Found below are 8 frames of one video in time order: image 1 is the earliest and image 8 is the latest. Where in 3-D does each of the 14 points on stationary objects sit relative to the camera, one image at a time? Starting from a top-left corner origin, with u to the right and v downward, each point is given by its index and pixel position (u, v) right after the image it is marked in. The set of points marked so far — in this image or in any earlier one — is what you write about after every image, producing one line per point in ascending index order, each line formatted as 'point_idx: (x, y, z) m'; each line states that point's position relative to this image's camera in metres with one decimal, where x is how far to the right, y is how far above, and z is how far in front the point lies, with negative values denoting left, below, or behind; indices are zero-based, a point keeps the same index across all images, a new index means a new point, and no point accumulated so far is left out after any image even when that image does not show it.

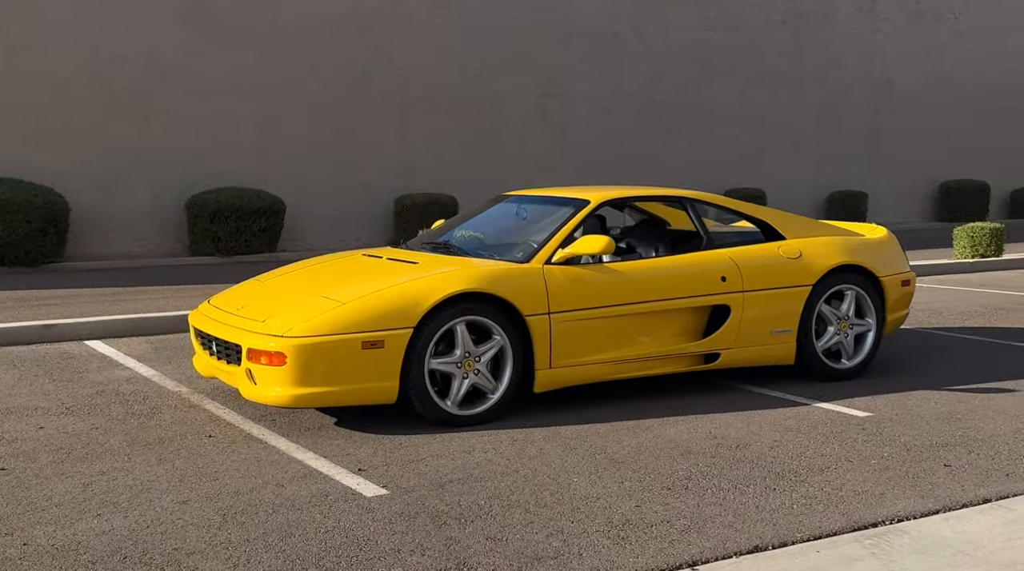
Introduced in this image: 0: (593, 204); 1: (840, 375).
0: (+0.6, +0.5, +7.3) m
1: (+2.3, -0.6, +7.7) m
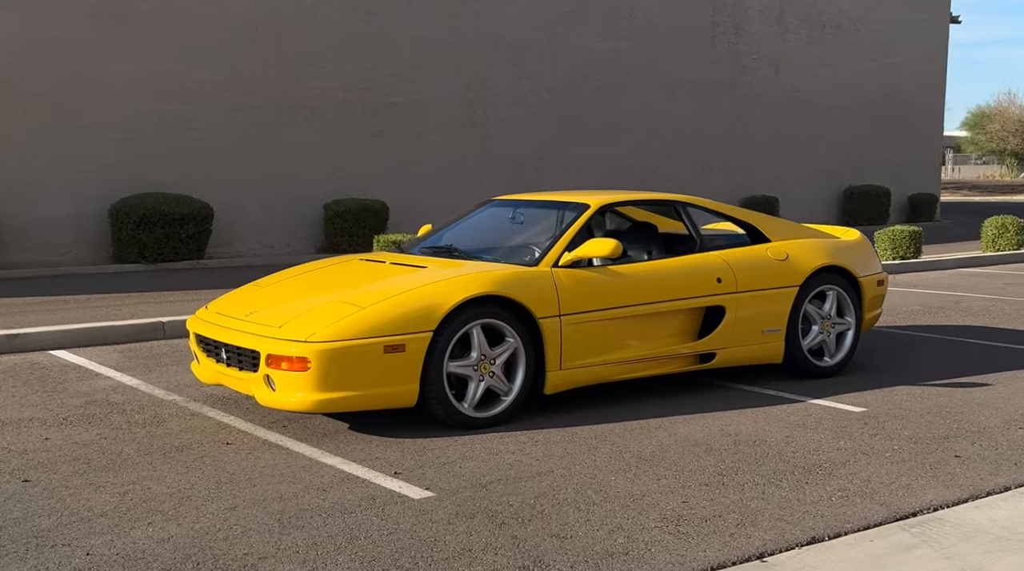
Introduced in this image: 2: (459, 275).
0: (+0.6, +0.5, +7.4) m
1: (+2.3, -0.6, +8.0) m
2: (-0.3, +0.1, +6.5) m
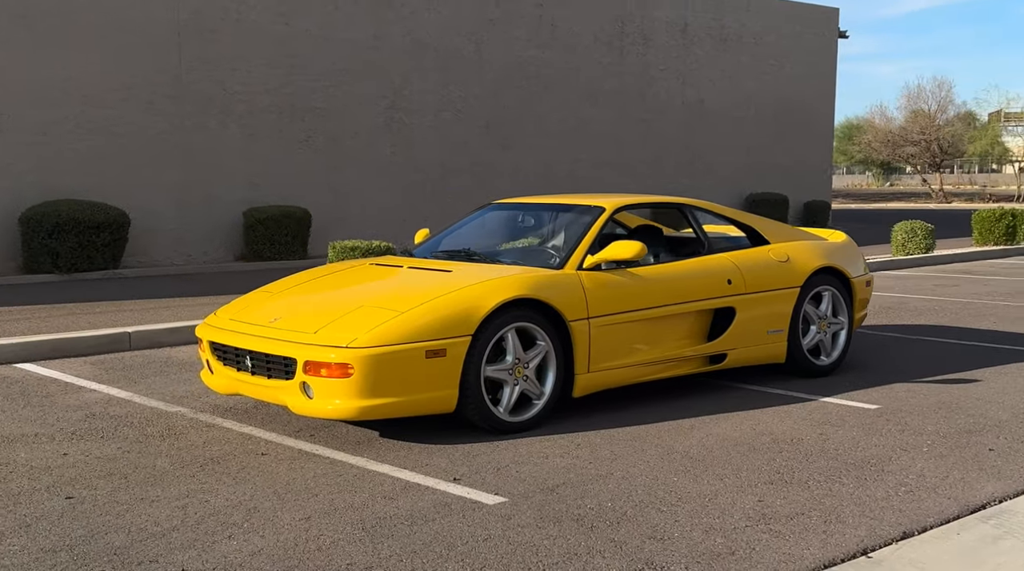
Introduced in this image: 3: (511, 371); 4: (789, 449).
0: (+0.7, +0.5, +7.4) m
1: (+2.3, -0.6, +8.1) m
2: (-0.1, 0.0, +6.4) m
3: (0.0, -0.5, +6.3) m
4: (+1.5, -0.9, +5.9) m
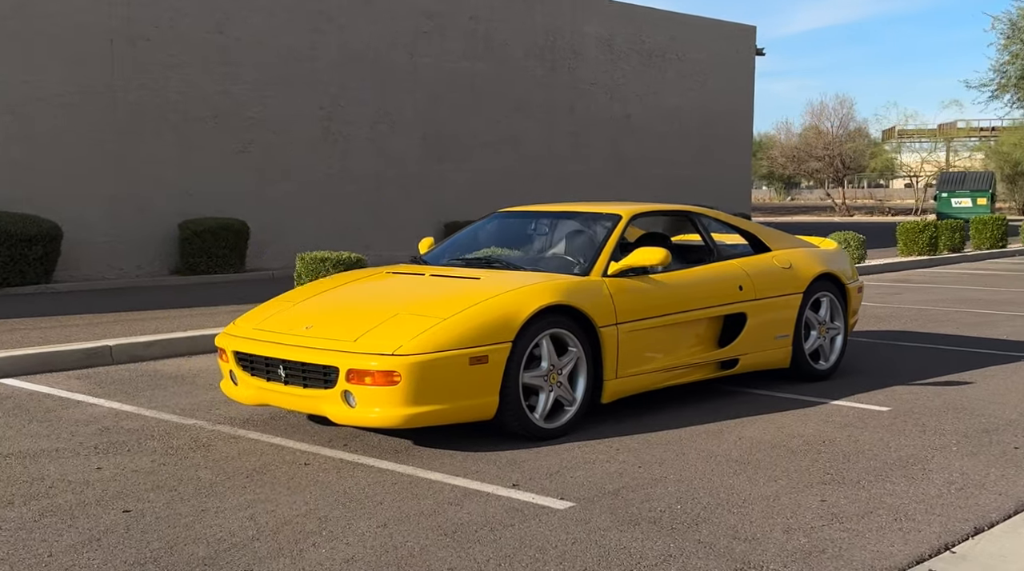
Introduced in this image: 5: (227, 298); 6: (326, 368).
0: (+0.8, +0.5, +7.5) m
1: (+2.3, -0.7, +8.3) m
2: (+0.1, 0.0, +6.4) m
3: (+0.2, -0.5, +6.3) m
4: (+1.7, -0.9, +6.0) m
5: (-4.0, -0.2, +15.1) m
6: (-1.0, -0.4, +5.9) m
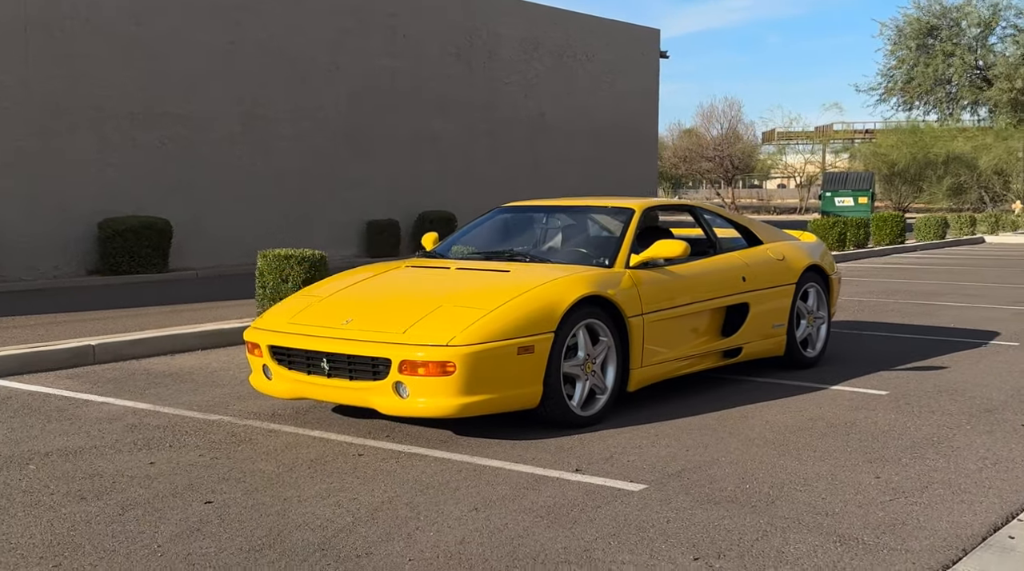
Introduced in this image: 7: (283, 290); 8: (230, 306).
0: (+0.9, +0.5, +7.7) m
1: (+2.4, -0.6, +8.6) m
2: (+0.3, 0.0, +6.5) m
3: (+0.4, -0.5, +6.5) m
4: (+1.9, -0.8, +6.3) m
5: (-4.6, -0.2, +14.8) m
6: (-0.7, -0.4, +5.9) m
7: (-2.4, 0.0, +11.3) m
8: (-3.7, -0.3, +14.3) m
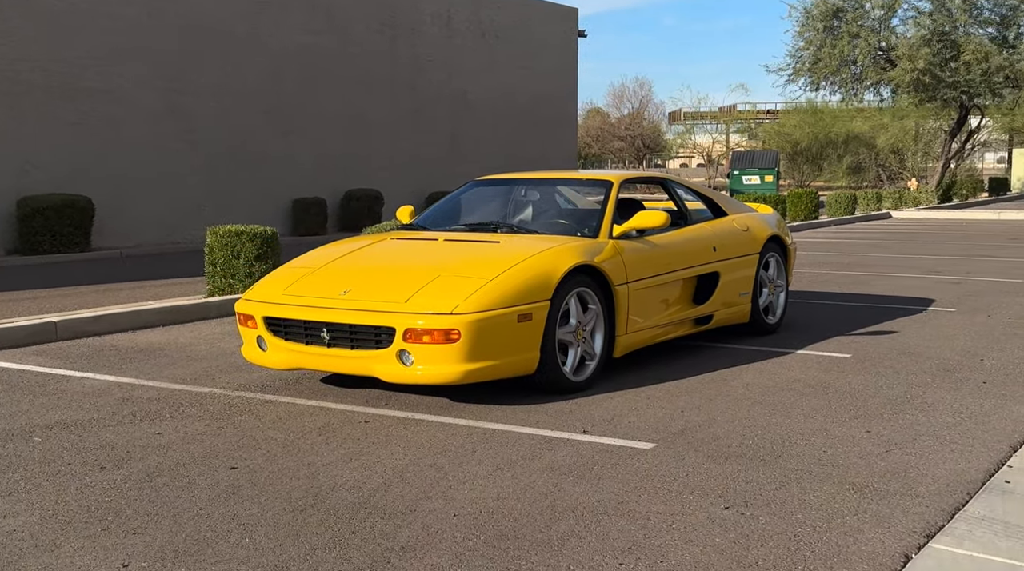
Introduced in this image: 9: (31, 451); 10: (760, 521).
0: (+0.7, +0.7, +7.9) m
1: (+2.1, -0.4, +9.0) m
2: (+0.2, +0.2, +6.7) m
3: (+0.4, -0.3, +6.6) m
4: (+1.9, -0.6, +6.6) m
5: (-5.3, +0.1, +14.6) m
6: (-0.7, -0.2, +6.0) m
7: (-2.8, +0.2, +11.2) m
8: (-4.4, 0.0, +14.1) m
9: (-2.4, -0.8, +5.5) m
10: (+1.0, -0.9, +4.3) m
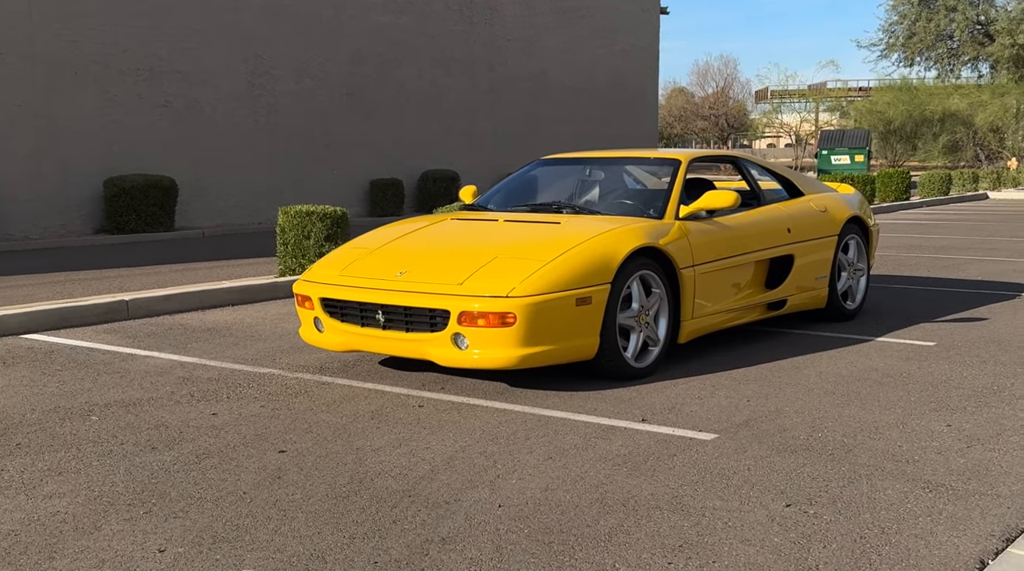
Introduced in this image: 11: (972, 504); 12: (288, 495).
0: (+1.2, +0.9, +7.6) m
1: (+2.7, -0.2, +8.6) m
2: (+0.6, +0.3, +6.5) m
3: (+0.7, -0.2, +6.4) m
4: (+2.3, -0.6, +6.3) m
5: (-4.4, +0.4, +14.7) m
6: (-0.4, -0.1, +5.9) m
7: (-2.1, +0.4, +11.2) m
8: (-3.4, +0.3, +14.2) m
9: (-2.1, -0.7, +5.5) m
10: (+1.2, -0.9, +4.1) m
11: (+1.8, -0.8, +4.2) m
12: (-0.9, -0.8, +4.3) m
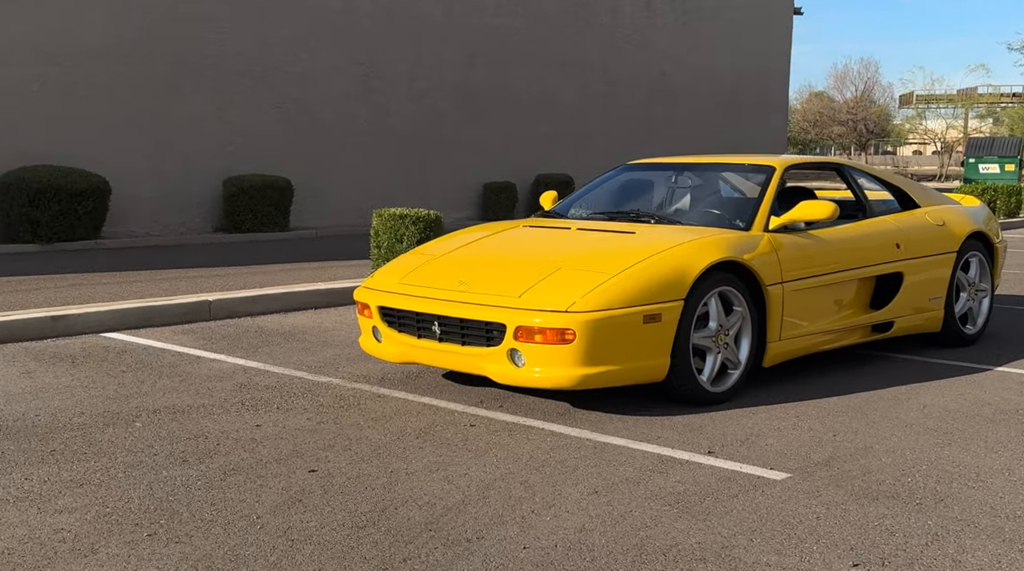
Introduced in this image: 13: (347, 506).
0: (+1.7, +0.7, +7.0) m
1: (+3.3, -0.4, +7.9) m
2: (+1.0, +0.3, +5.9) m
3: (+1.1, -0.3, +5.9) m
4: (+2.6, -0.7, +5.6) m
5: (-3.0, +0.4, +14.7) m
6: (-0.1, -0.2, +5.5) m
7: (-1.2, +0.4, +11.0) m
8: (-2.1, +0.3, +14.1) m
9: (-1.9, -0.7, +5.3) m
10: (+1.2, -1.0, +3.5) m
11: (+1.8, -0.9, +3.6) m
12: (-0.8, -0.9, +4.0) m
13: (-0.6, -0.8, +4.0) m
